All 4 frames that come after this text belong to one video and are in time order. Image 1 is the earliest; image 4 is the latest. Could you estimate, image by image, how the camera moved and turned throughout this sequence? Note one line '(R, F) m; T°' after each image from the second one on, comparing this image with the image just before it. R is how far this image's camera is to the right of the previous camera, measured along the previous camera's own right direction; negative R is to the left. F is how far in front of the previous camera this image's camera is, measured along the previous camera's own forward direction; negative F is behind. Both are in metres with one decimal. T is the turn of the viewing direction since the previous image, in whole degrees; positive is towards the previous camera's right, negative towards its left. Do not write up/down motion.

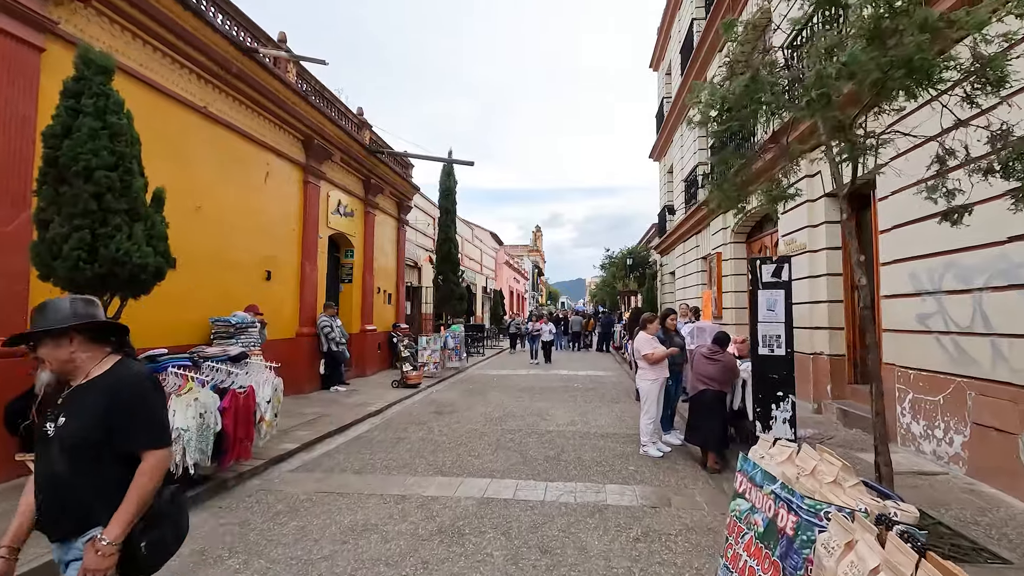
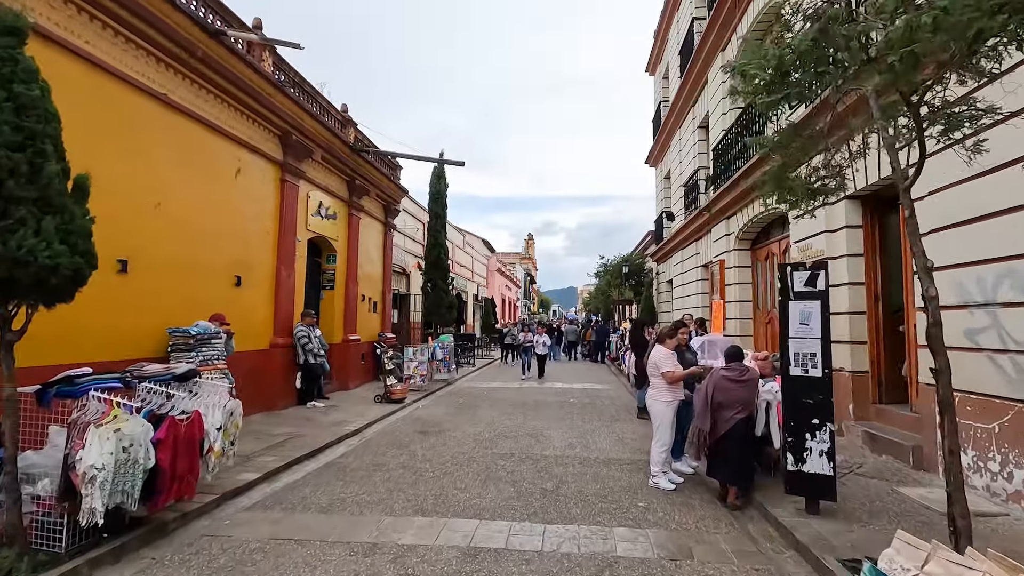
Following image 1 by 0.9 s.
(0.0, +0.7) m; +1°
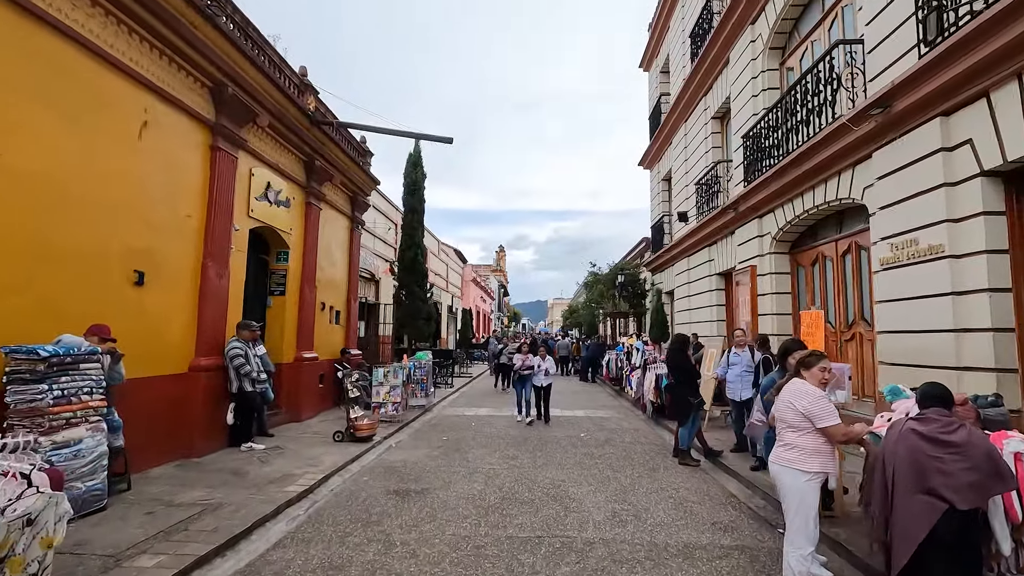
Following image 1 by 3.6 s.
(-0.5, +2.3) m; +3°
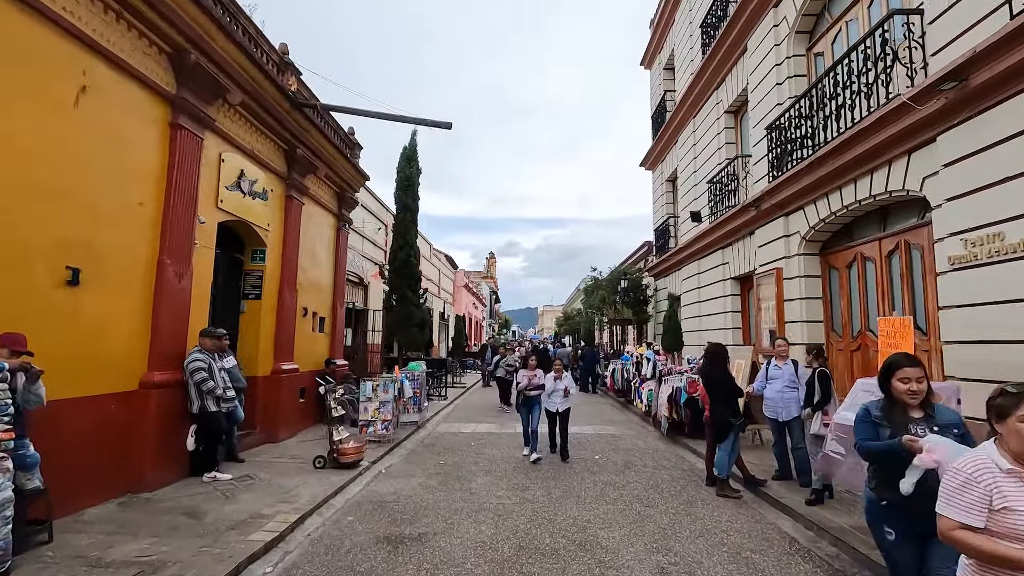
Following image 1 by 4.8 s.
(-0.3, +1.0) m; +1°
